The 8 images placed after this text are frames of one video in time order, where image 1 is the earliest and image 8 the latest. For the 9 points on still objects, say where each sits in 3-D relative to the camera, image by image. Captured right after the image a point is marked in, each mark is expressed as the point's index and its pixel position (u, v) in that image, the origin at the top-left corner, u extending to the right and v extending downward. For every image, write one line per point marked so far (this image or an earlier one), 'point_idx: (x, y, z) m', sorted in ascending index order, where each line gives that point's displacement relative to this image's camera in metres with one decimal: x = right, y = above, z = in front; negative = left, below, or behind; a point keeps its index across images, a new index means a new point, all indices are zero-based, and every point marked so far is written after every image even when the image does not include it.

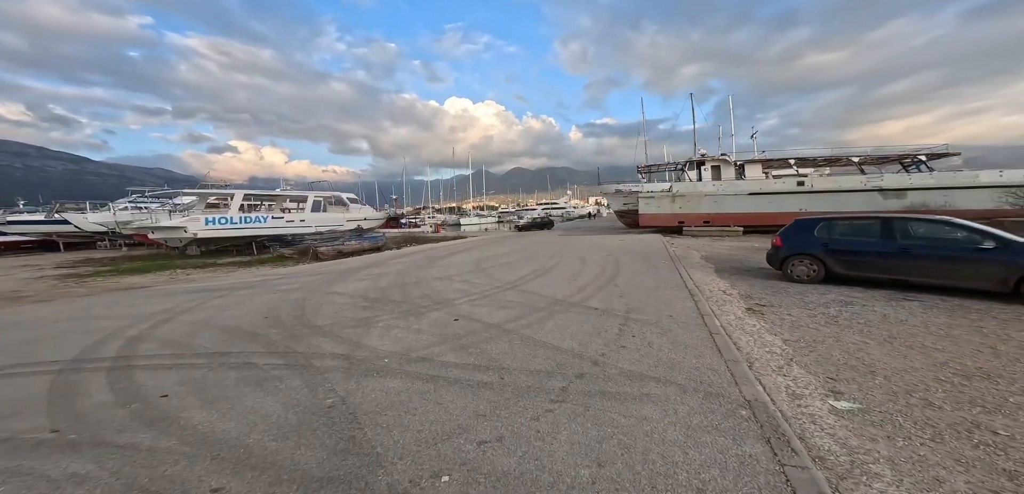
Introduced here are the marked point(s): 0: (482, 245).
0: (-1.7, 0.0, +19.8) m
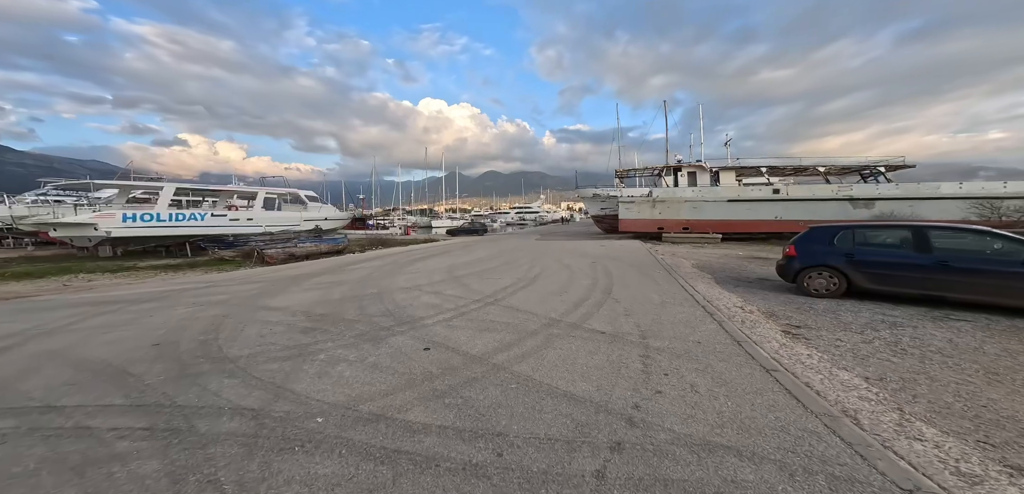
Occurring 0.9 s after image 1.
0: (-3.0, -0.2, +18.3) m
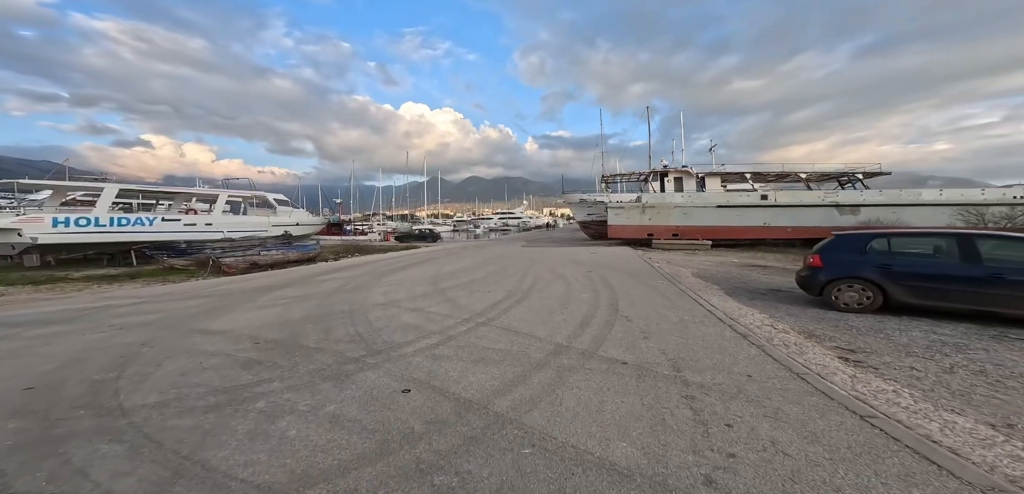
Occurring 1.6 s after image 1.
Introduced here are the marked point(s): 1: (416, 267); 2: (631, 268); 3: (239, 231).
0: (-3.6, -0.6, +17.1) m
1: (-3.6, -0.8, +13.5) m
2: (+3.8, -0.7, +12.0) m
3: (-14.2, +0.8, +19.0) m
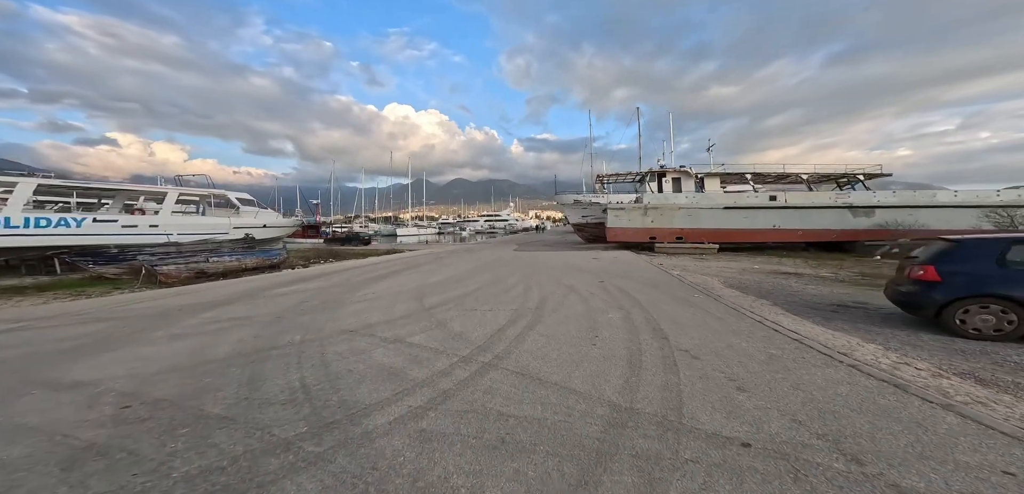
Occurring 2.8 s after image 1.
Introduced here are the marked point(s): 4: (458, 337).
0: (-3.9, -0.7, +15.2) m
1: (-3.7, -0.9, +11.6) m
2: (+3.8, -0.8, +10.4) m
3: (-14.5, +0.6, +16.6) m
4: (-0.8, -1.2, +5.3) m
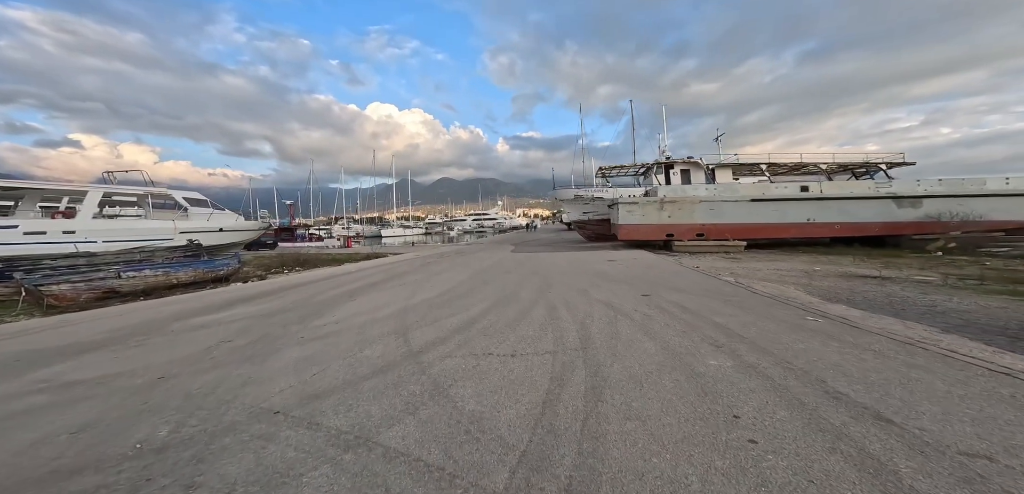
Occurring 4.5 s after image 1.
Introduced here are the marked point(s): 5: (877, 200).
0: (-3.7, -0.9, +12.6) m
1: (-3.4, -1.1, +9.0) m
2: (+4.1, -0.8, +8.1) m
3: (-14.4, +0.3, +13.6) m
4: (-0.2, -1.3, +2.8) m
5: (+15.5, +2.0, +15.5) m
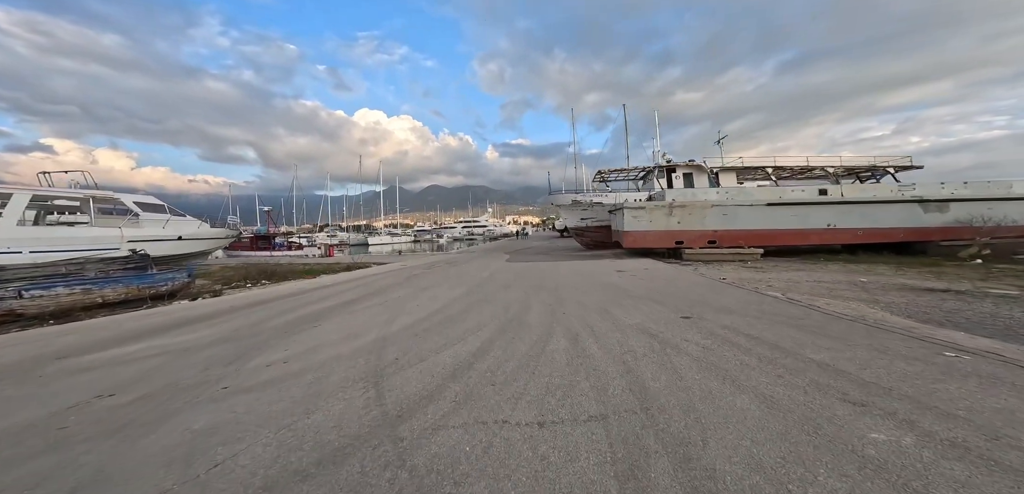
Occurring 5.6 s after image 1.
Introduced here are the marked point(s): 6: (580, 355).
0: (-3.7, -1.2, +10.9) m
1: (-3.3, -1.3, +7.3) m
2: (+4.3, -1.0, +6.6) m
3: (-14.4, -0.1, +11.7) m
4: (0.0, -1.4, +1.2) m
5: (+15.3, +1.7, +14.5) m
6: (+0.9, -1.3, +4.6) m
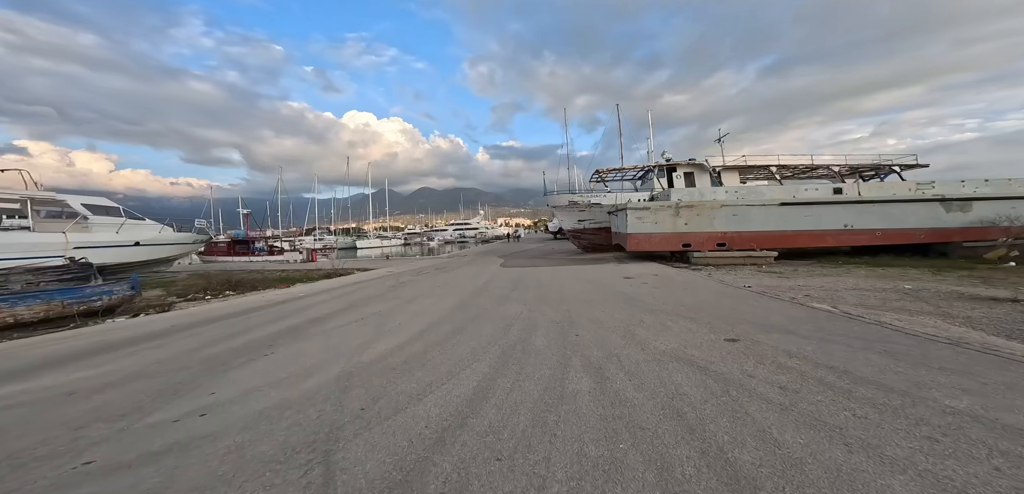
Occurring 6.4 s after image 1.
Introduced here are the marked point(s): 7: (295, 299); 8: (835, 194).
0: (-3.8, -1.3, +9.6) m
1: (-3.2, -1.4, +6.0) m
2: (+4.3, -1.1, +5.5) m
3: (-14.5, -0.3, +10.1) m
4: (+0.2, -1.5, 0.0) m
5: (+15.2, +1.6, +13.6) m
6: (+1.0, -1.3, +3.4) m
7: (-6.0, -1.4, +10.1) m
8: (+12.4, +2.0, +14.0) m
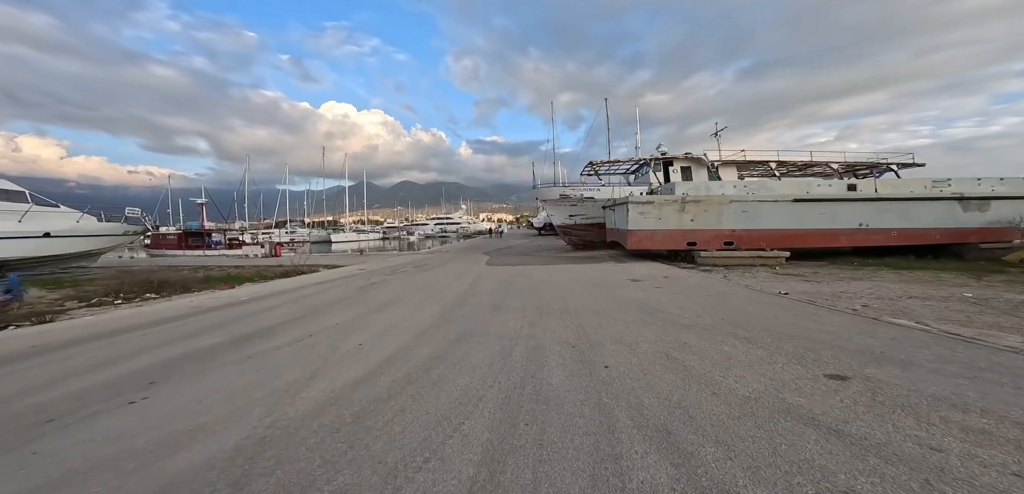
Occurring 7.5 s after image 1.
0: (-3.9, -1.2, +7.8) m
1: (-3.2, -1.3, +4.3) m
2: (+4.4, -1.1, +4.1) m
3: (-14.6, 0.0, +7.7) m
4: (+0.6, -1.5, -1.6) m
5: (+14.8, +1.6, +12.8) m
6: (+1.1, -1.3, +1.8) m
7: (-6.1, -1.2, +8.2) m
8: (+12.0, +2.0, +13.0) m
